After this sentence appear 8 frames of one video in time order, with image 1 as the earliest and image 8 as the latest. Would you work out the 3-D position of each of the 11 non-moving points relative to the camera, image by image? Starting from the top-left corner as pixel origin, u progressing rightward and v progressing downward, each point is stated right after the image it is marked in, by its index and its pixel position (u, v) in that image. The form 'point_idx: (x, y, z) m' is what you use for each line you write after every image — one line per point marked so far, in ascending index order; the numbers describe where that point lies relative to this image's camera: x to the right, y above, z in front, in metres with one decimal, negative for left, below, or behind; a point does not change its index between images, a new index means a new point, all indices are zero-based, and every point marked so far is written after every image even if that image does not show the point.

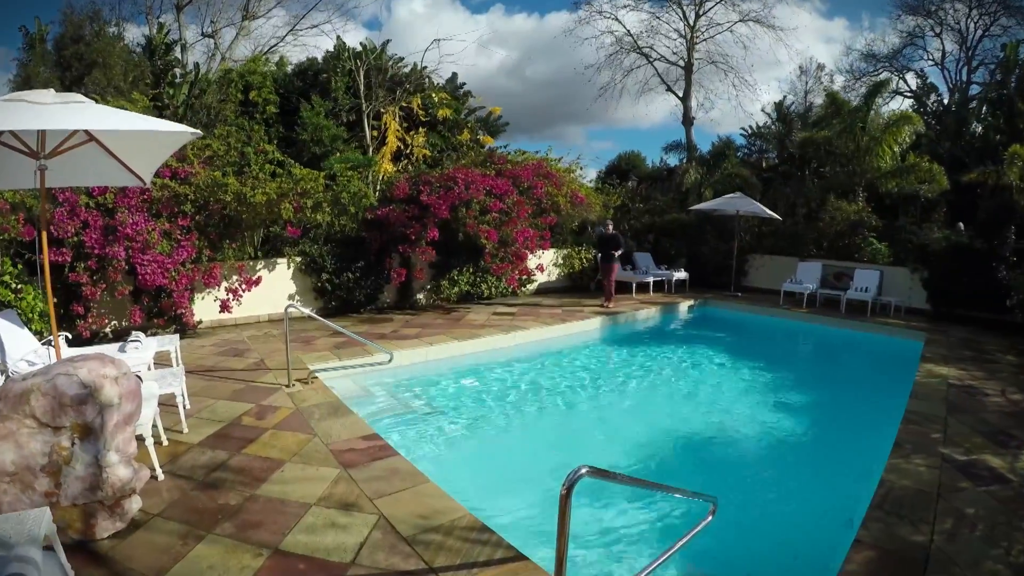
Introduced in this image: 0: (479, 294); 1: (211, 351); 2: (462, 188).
0: (-0.7, -0.1, +11.2) m
1: (-3.7, -0.8, +7.1) m
2: (-0.8, +1.7, +9.5) m
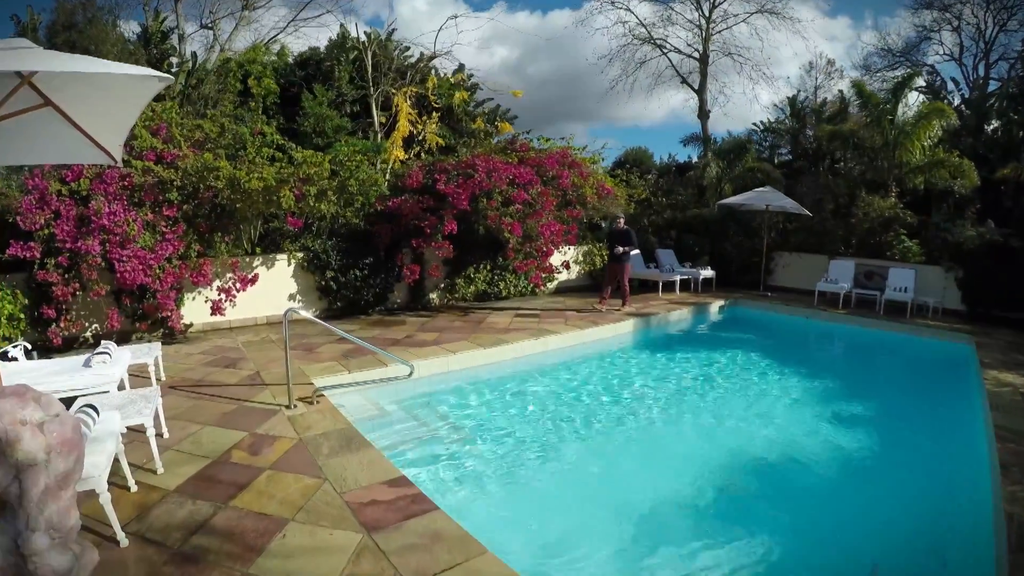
0: (-0.3, -0.1, +10.3) m
1: (-3.3, -0.8, +6.1) m
2: (-0.4, +1.7, +8.6) m
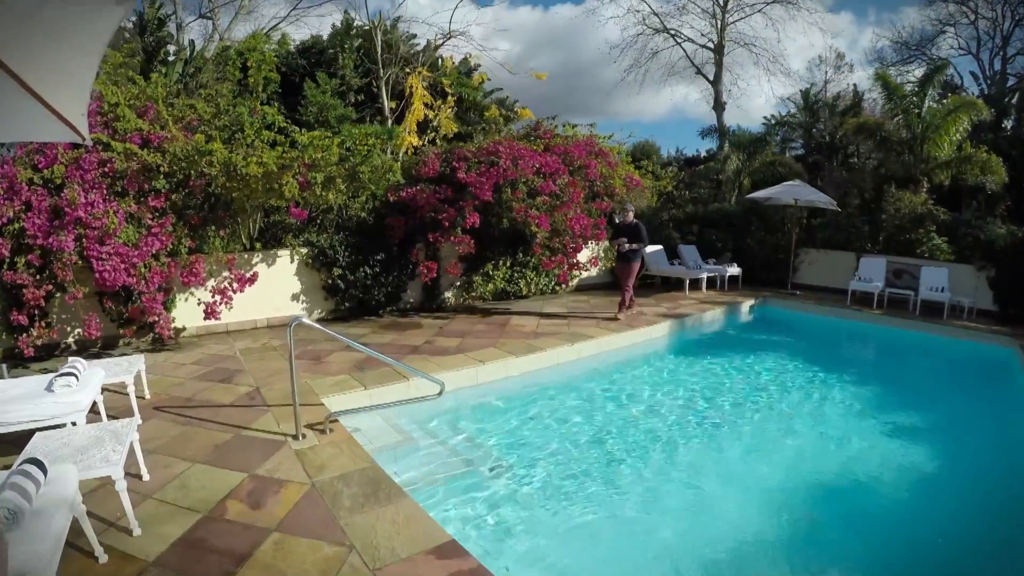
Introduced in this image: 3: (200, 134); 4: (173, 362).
0: (+0.1, 0.0, +9.5) m
1: (-2.9, -0.8, +5.3) m
2: (0.0, +1.7, +7.8) m
3: (-3.5, +1.7, +6.5) m
4: (-3.4, -0.9, +5.9) m
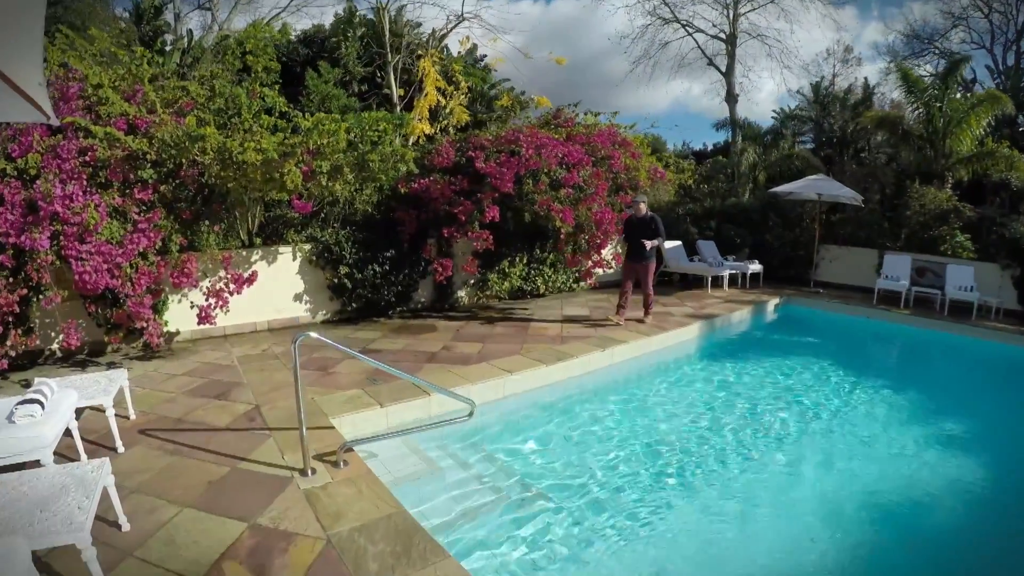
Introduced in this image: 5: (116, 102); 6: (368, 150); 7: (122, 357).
0: (+0.3, 0.0, +8.9) m
1: (-2.7, -0.9, +4.7) m
2: (+0.2, +1.7, +7.2) m
3: (-3.3, +1.7, +5.9) m
4: (-3.2, -0.9, +5.3) m
5: (-3.8, +1.8, +5.6) m
6: (-1.6, +1.6, +6.5) m
7: (-3.9, -0.7, +5.9) m
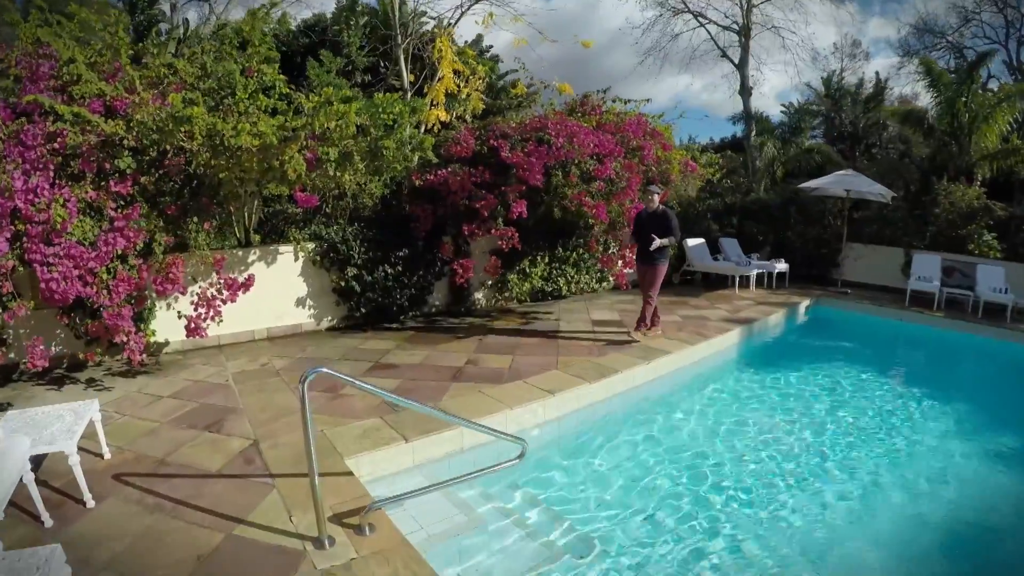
0: (+0.6, -0.1, +8.2) m
1: (-2.4, -0.9, +4.0) m
2: (+0.5, +1.6, +6.5) m
3: (-3.0, +1.7, +5.2) m
4: (-2.9, -0.9, +4.6) m
5: (-3.5, +1.8, +4.9) m
6: (-1.3, +1.5, +5.8) m
7: (-3.6, -0.8, +5.2) m
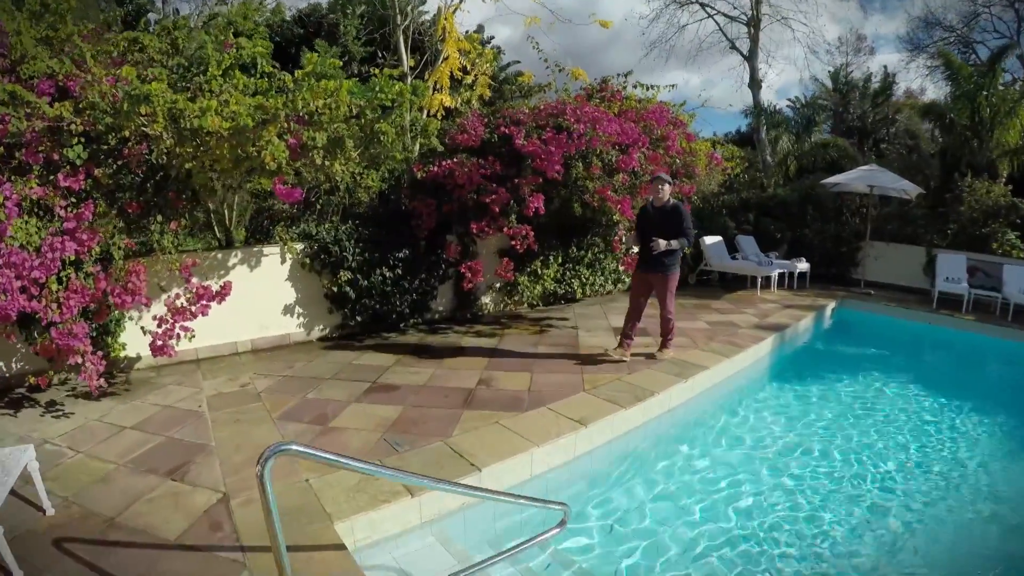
0: (+0.7, -0.1, +7.5) m
1: (-2.2, -1.0, +3.3) m
2: (+0.7, +1.6, +5.7) m
3: (-2.8, +1.6, +4.5) m
4: (-2.7, -1.0, +3.9) m
5: (-3.4, +1.7, +4.1) m
6: (-1.2, +1.5, +5.1) m
7: (-3.5, -0.8, +4.5) m
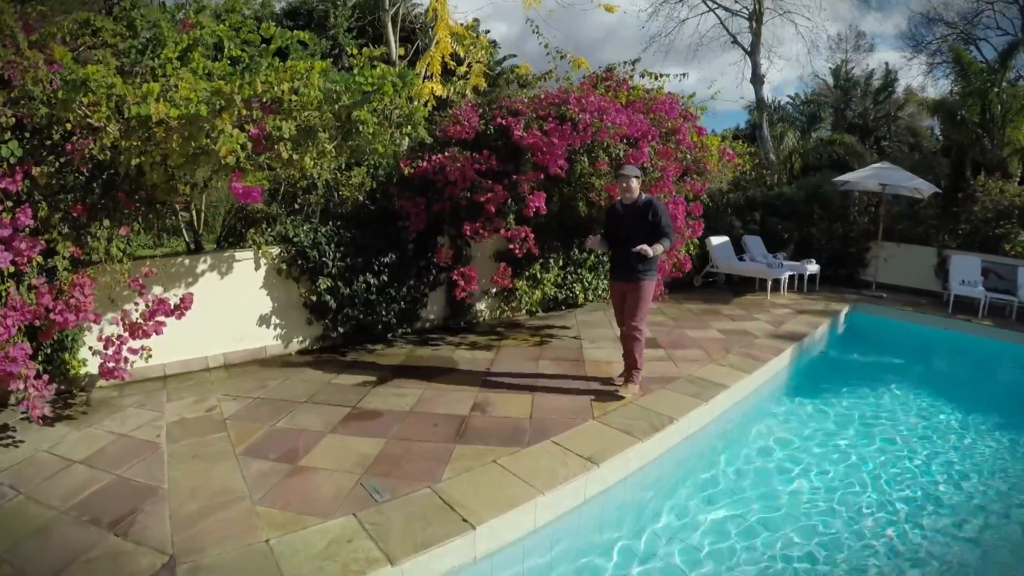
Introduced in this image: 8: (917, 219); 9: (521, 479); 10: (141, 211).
0: (+0.7, -0.2, +7.0) m
1: (-2.2, -1.1, +2.8) m
2: (+0.7, +1.5, +5.2) m
3: (-2.8, +1.5, +3.9) m
4: (-2.7, -1.1, +3.4) m
5: (-3.4, +1.6, +3.6) m
6: (-1.2, +1.4, +4.5) m
7: (-3.5, -0.9, +4.0) m
8: (+8.7, +1.5, +12.3) m
9: (0.0, -1.0, +3.1) m
10: (-2.7, +0.6, +4.2) m
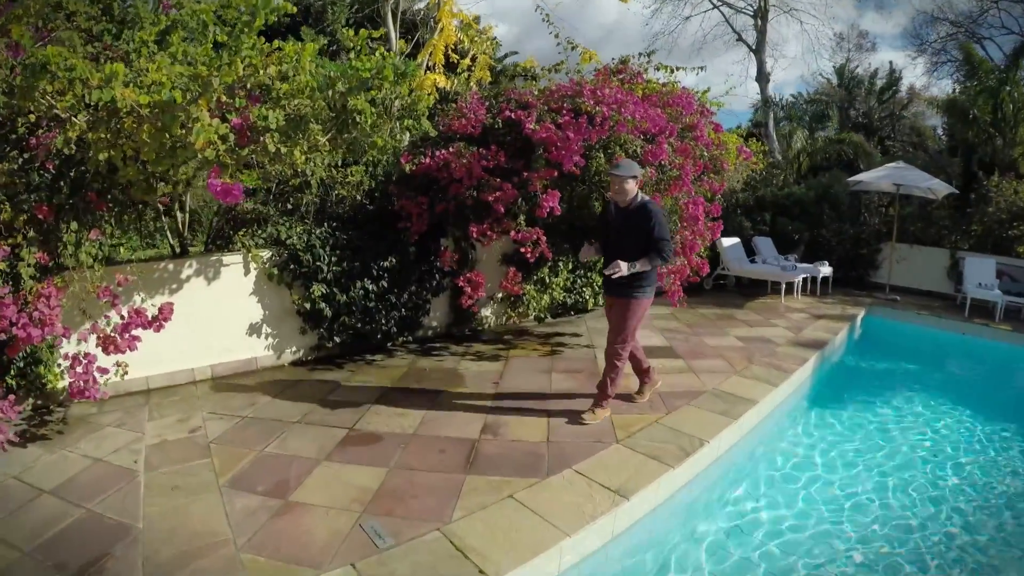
0: (+0.8, -0.2, +6.6) m
1: (-2.1, -1.1, +2.4) m
2: (+0.7, +1.5, +4.9) m
3: (-2.7, +1.5, +3.5) m
4: (-2.6, -1.1, +3.0) m
5: (-3.3, +1.6, +3.2) m
6: (-1.1, +1.3, +4.2) m
7: (-3.4, -1.0, +3.6) m
8: (+8.8, +1.4, +12.0) m
9: (+0.1, -1.1, +2.7) m
10: (-2.6, +0.5, +3.8) m
